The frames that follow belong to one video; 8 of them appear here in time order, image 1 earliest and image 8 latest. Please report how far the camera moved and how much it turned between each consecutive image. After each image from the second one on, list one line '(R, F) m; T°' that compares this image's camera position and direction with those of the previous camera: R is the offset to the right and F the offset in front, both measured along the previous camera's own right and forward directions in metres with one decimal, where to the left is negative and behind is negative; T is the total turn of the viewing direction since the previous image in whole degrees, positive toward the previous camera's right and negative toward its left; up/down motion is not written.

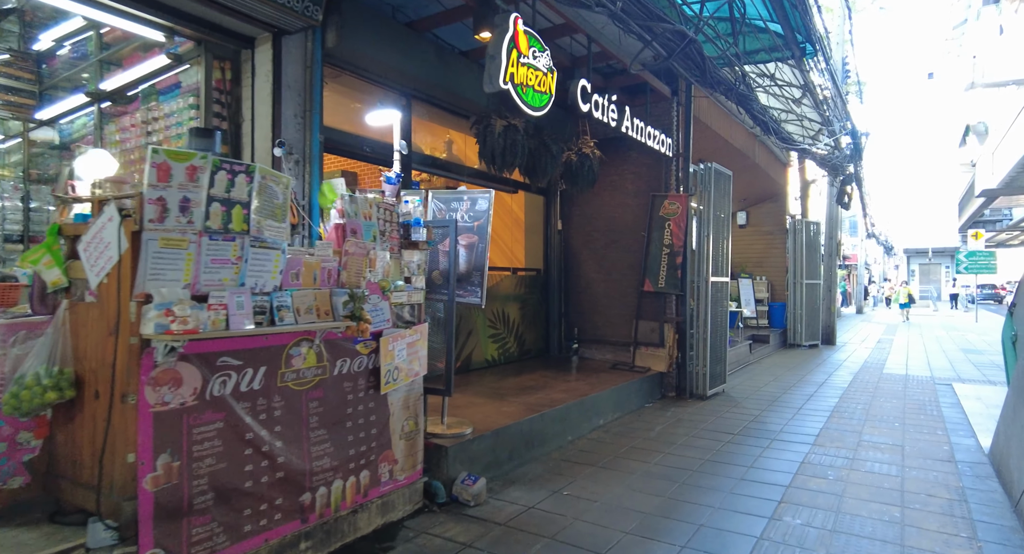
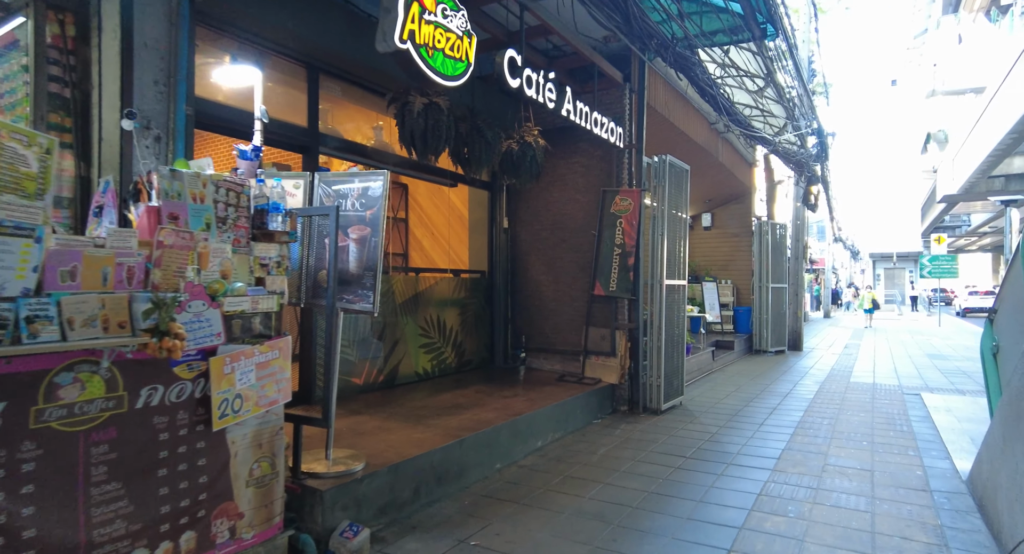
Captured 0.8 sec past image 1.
(+0.4, +0.8) m; +2°
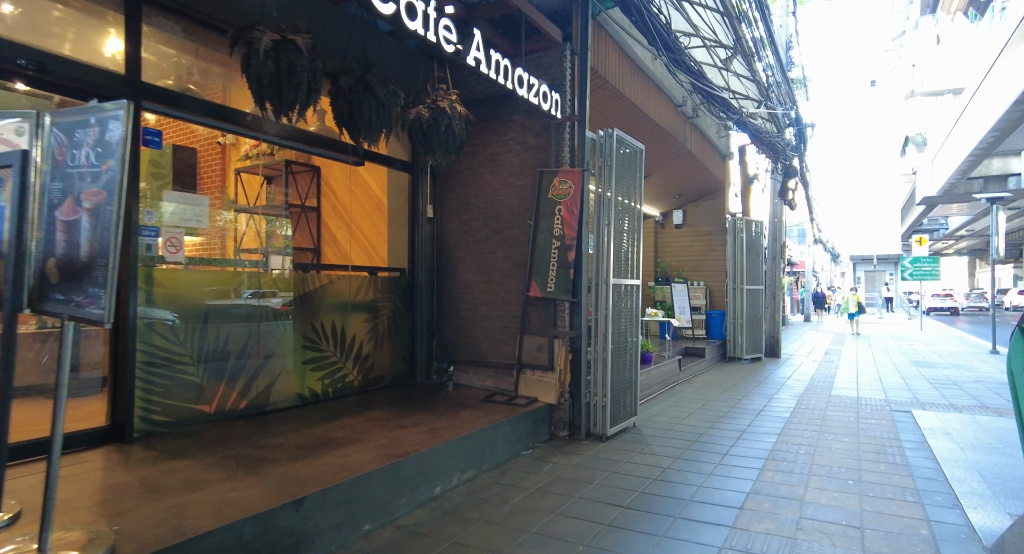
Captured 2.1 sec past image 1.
(+0.7, +1.3) m; +1°
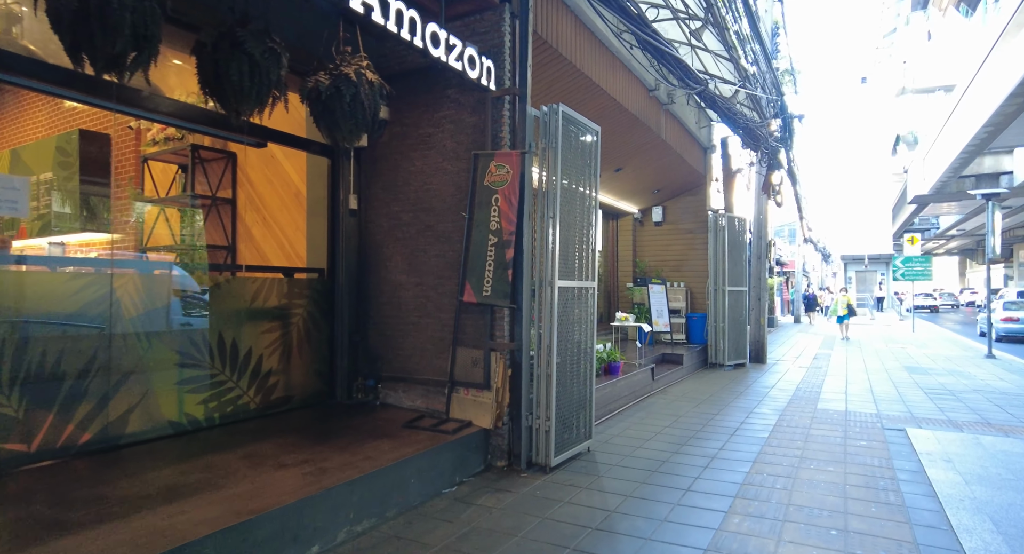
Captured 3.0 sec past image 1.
(+0.6, +1.0) m; +1°
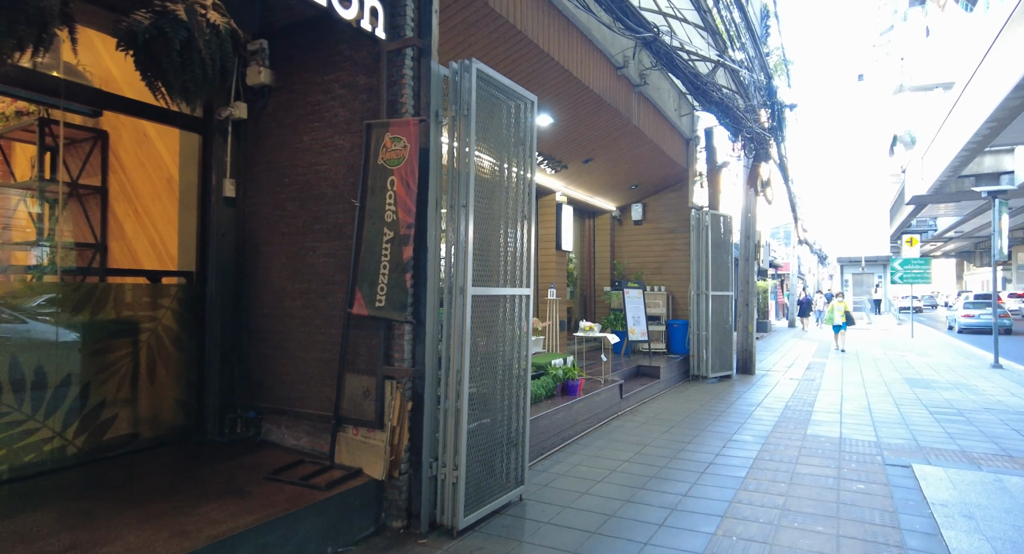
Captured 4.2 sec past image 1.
(+0.7, +1.2) m; 0°
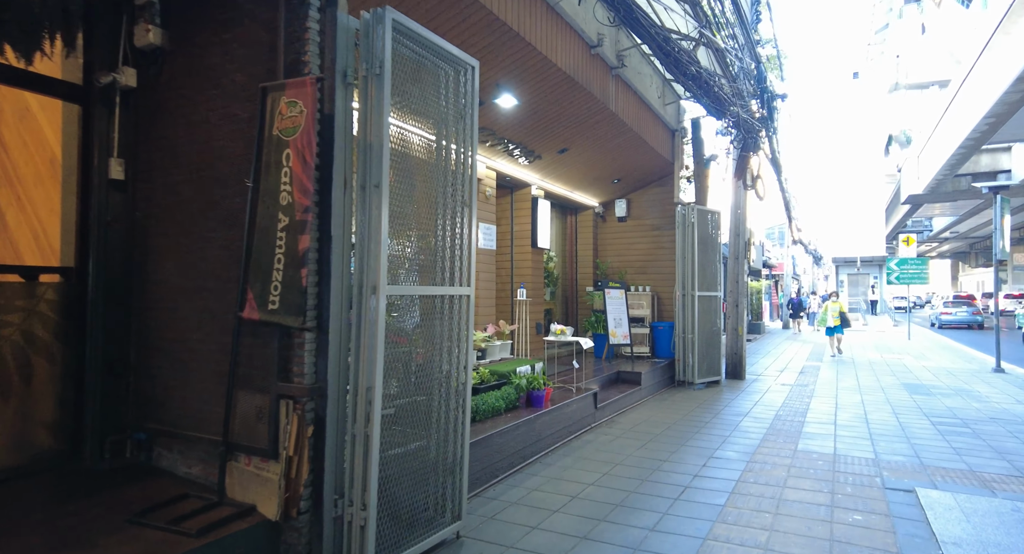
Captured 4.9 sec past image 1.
(+0.4, +0.8) m; 0°
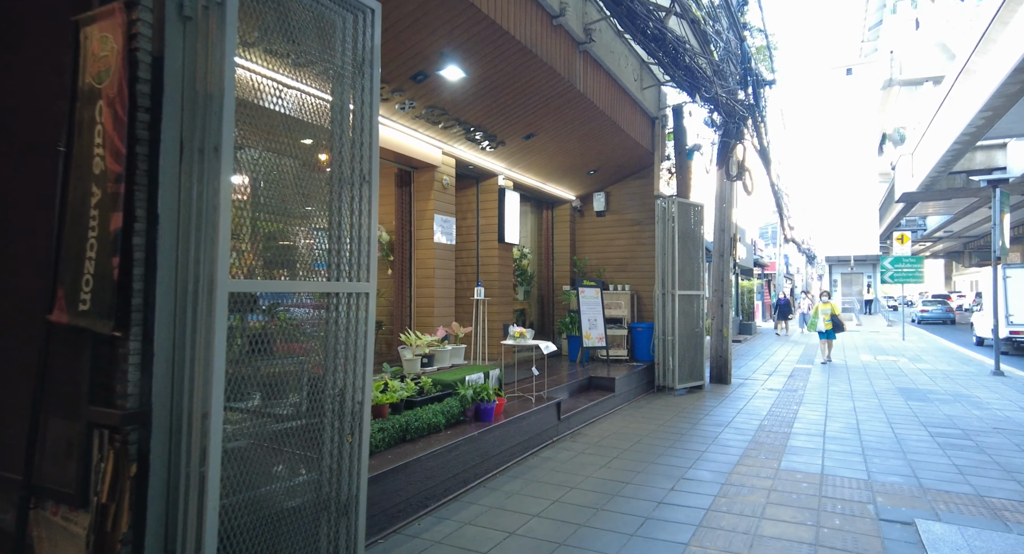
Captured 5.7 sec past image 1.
(+0.5, +0.8) m; 0°
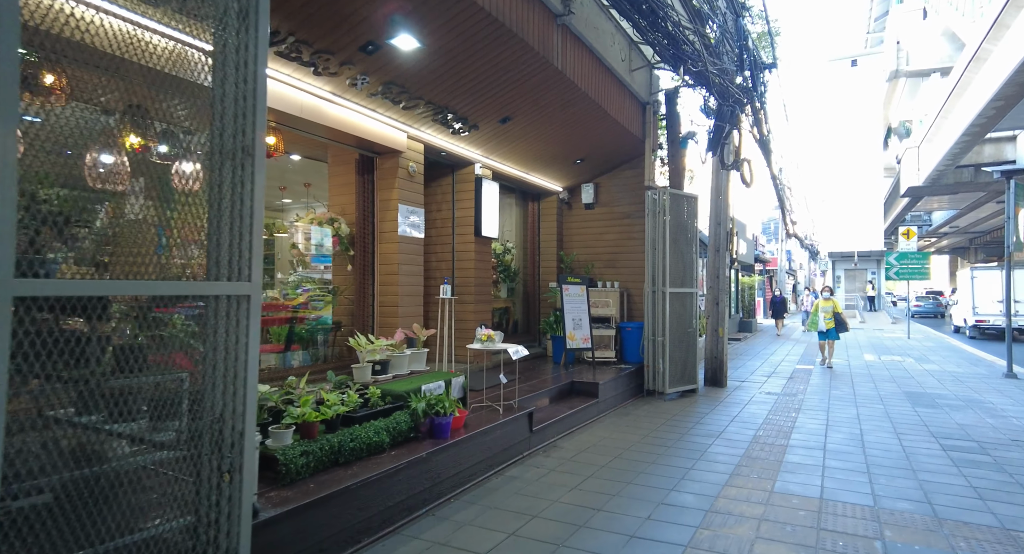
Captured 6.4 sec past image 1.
(+0.4, +0.7) m; 0°
